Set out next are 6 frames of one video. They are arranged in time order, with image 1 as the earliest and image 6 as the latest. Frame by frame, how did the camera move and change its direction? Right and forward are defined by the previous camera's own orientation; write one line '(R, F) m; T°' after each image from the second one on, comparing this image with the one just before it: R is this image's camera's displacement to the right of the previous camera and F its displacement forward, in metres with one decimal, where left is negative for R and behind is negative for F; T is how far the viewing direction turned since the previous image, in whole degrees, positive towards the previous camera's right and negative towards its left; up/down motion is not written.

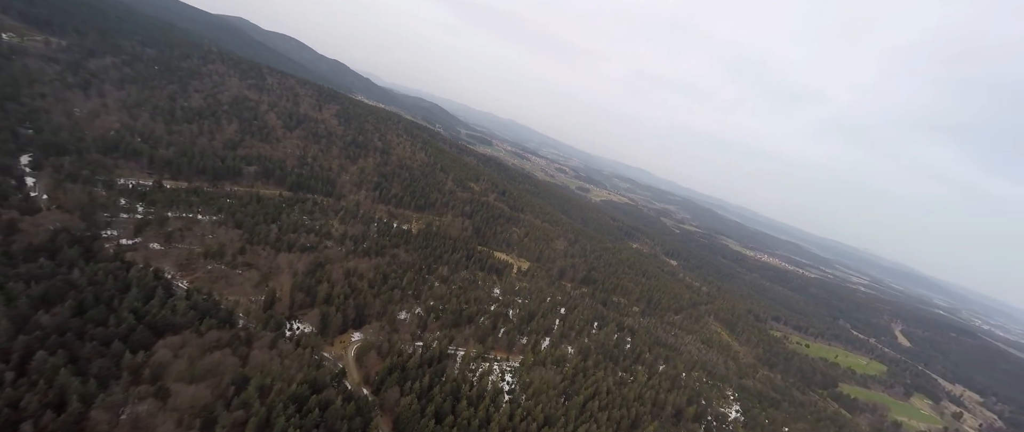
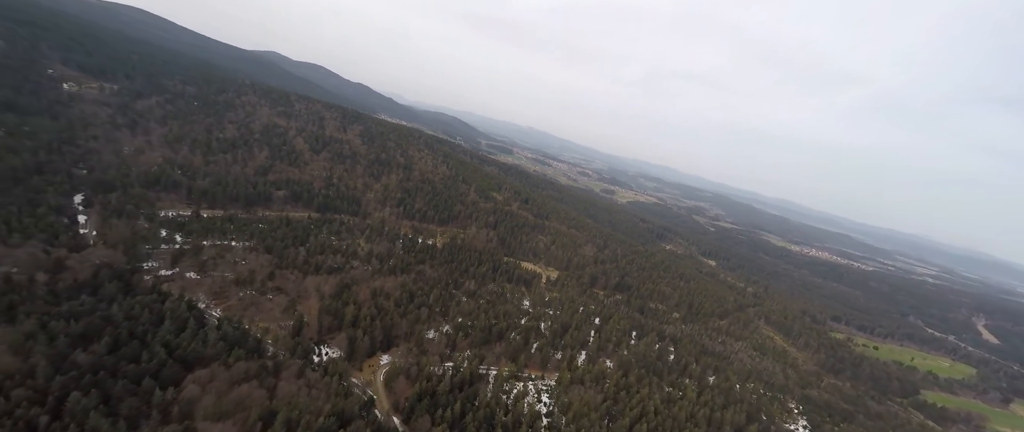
(0.0, +1.5) m; -4°
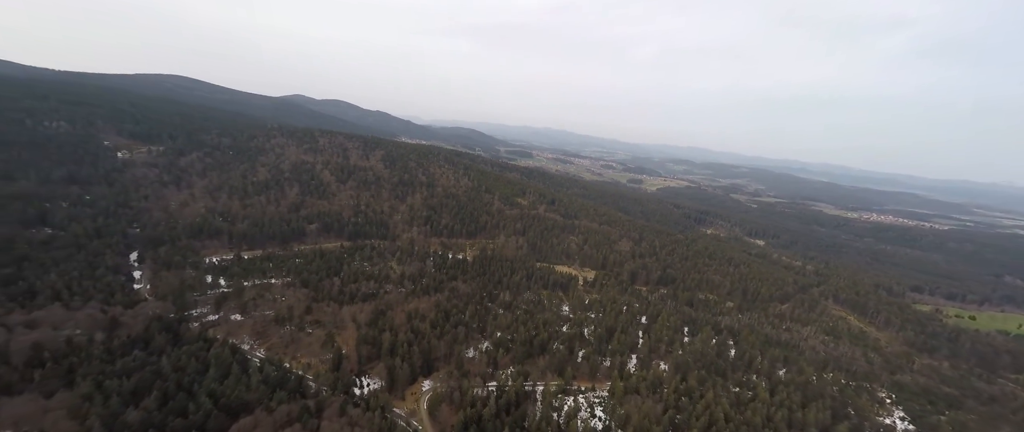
(+0.4, +1.4) m; -5°
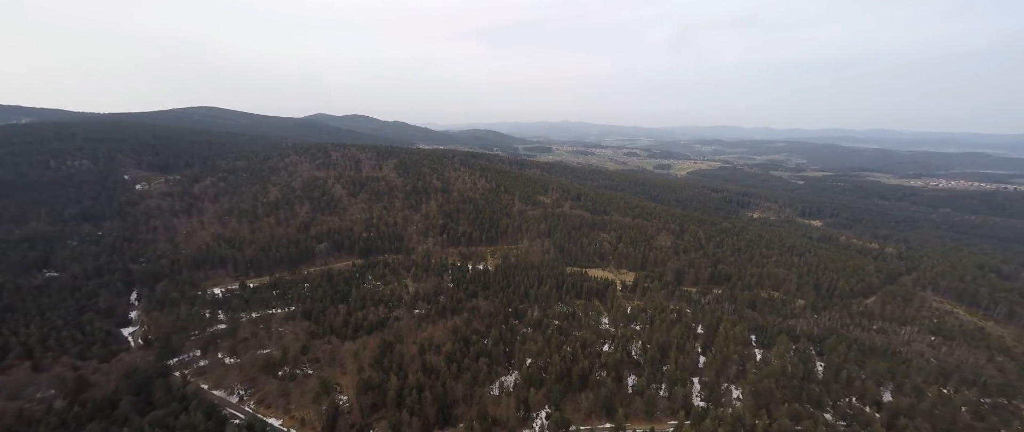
(+0.3, +6.1) m; -4°
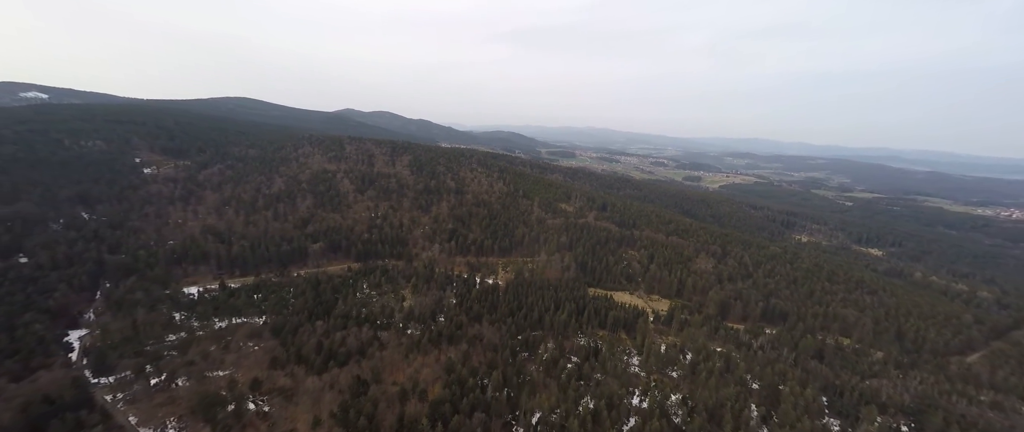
(+0.2, +6.6) m; -3°
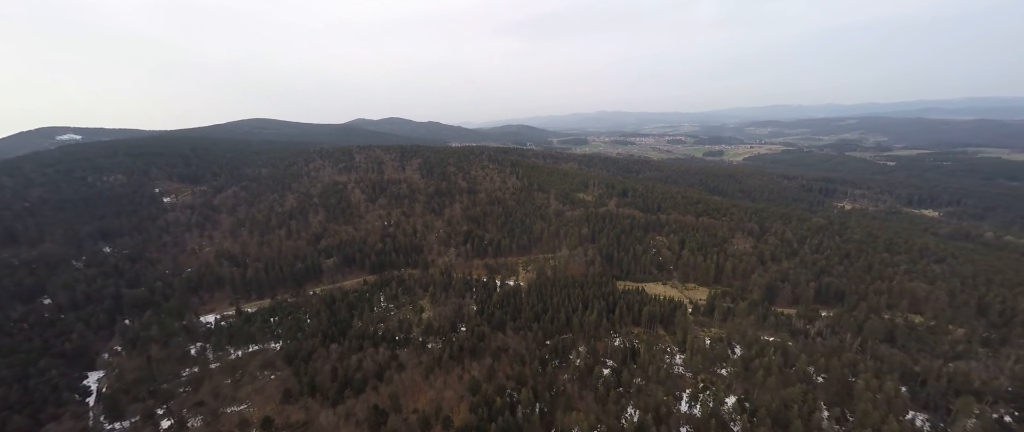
(+0.2, +2.8) m; -3°
